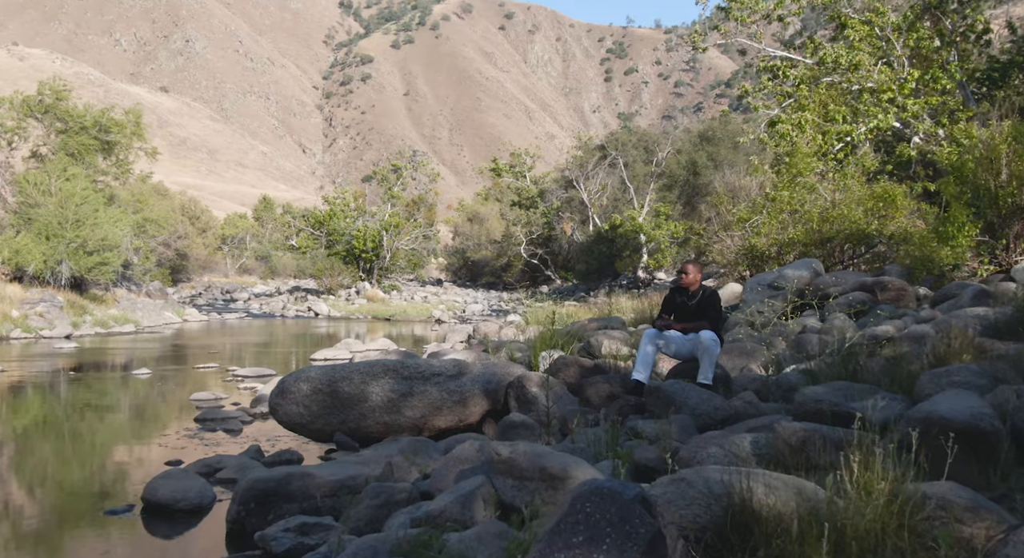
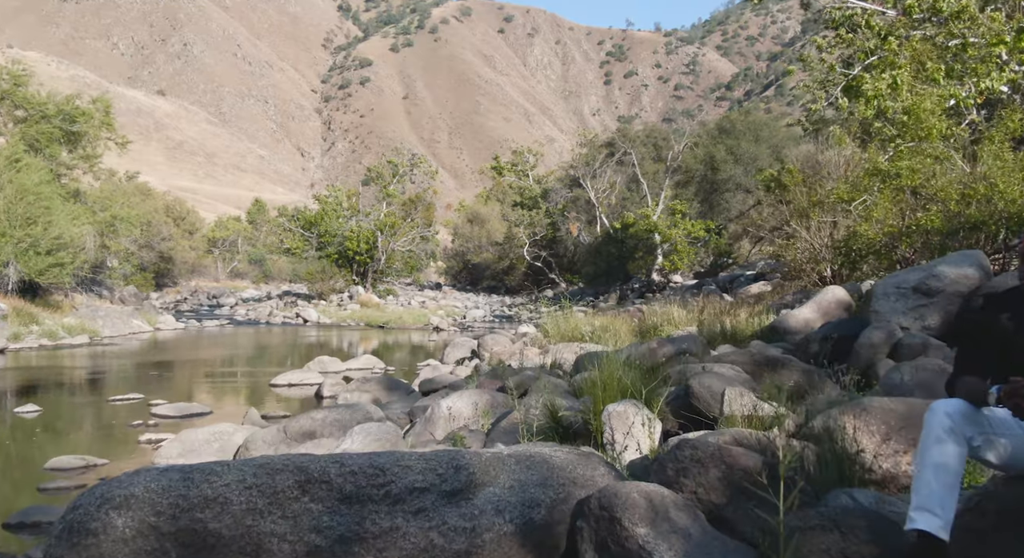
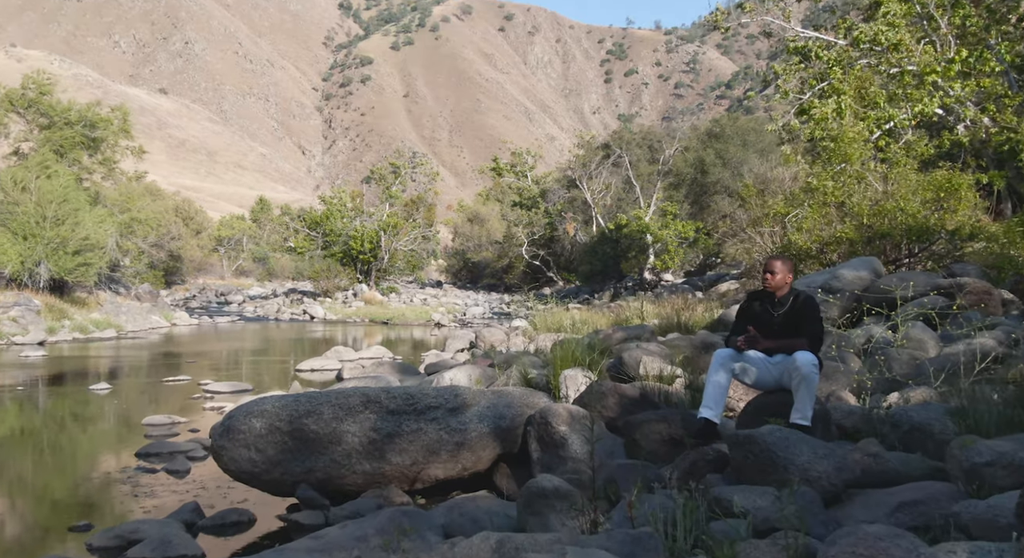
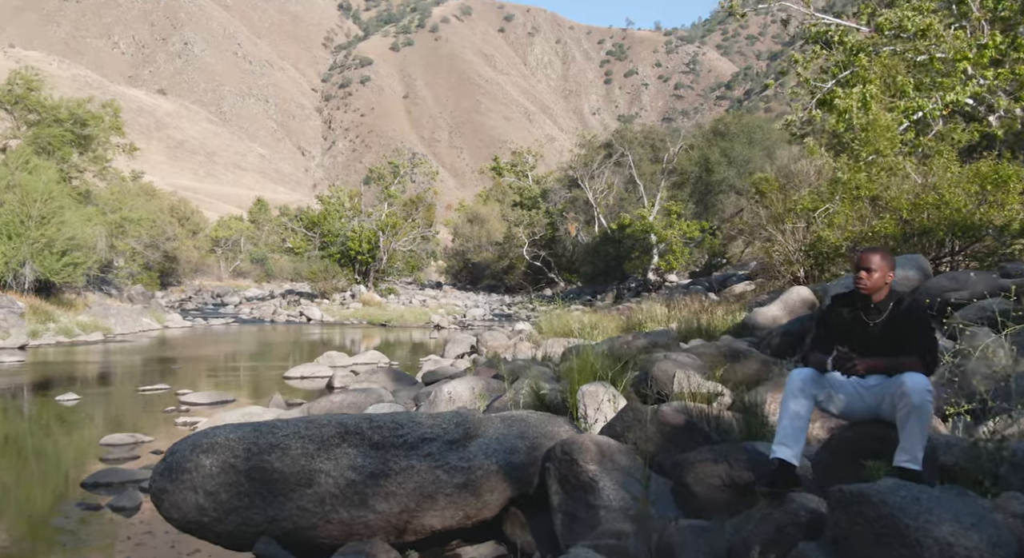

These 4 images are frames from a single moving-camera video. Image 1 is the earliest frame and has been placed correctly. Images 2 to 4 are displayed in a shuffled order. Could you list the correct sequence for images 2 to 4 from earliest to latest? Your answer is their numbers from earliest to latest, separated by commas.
3, 4, 2
